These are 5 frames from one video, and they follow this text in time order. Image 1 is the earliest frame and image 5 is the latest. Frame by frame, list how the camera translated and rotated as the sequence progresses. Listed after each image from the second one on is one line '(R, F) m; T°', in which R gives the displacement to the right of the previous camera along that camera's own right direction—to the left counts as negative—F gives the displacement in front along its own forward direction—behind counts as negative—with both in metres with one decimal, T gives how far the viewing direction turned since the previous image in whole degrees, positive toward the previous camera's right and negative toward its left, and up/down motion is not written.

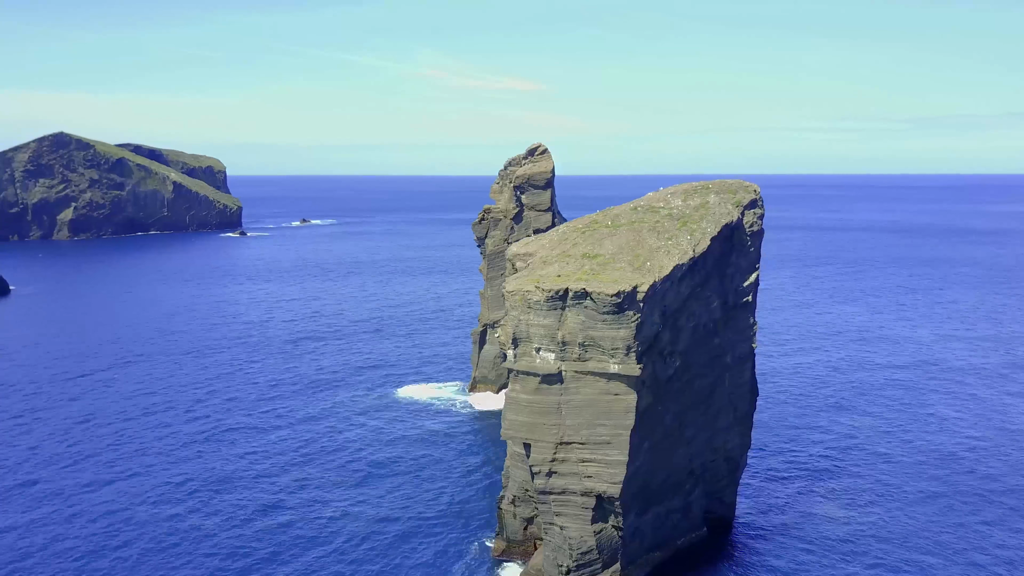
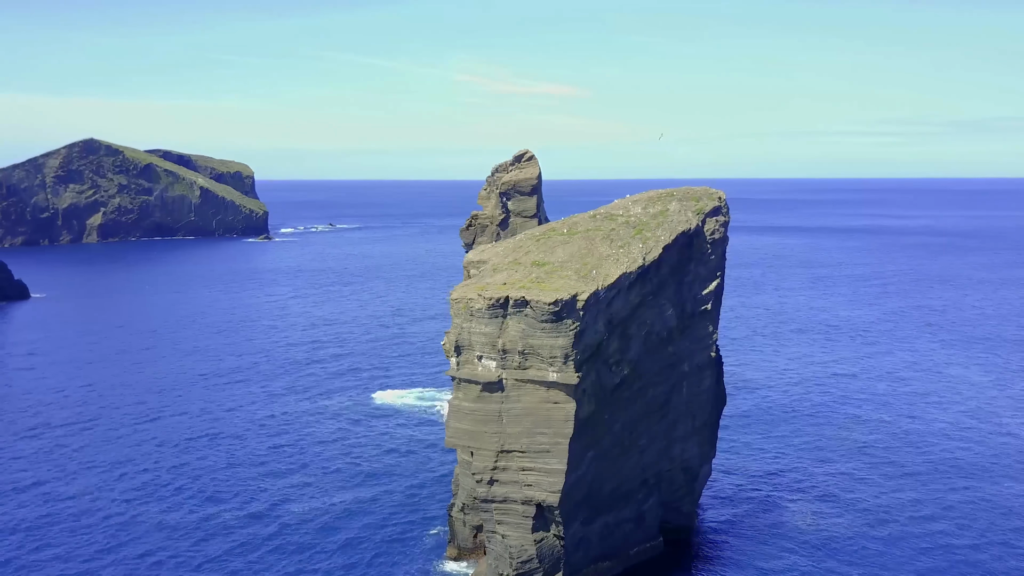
(+3.0, 0.0) m; -2°
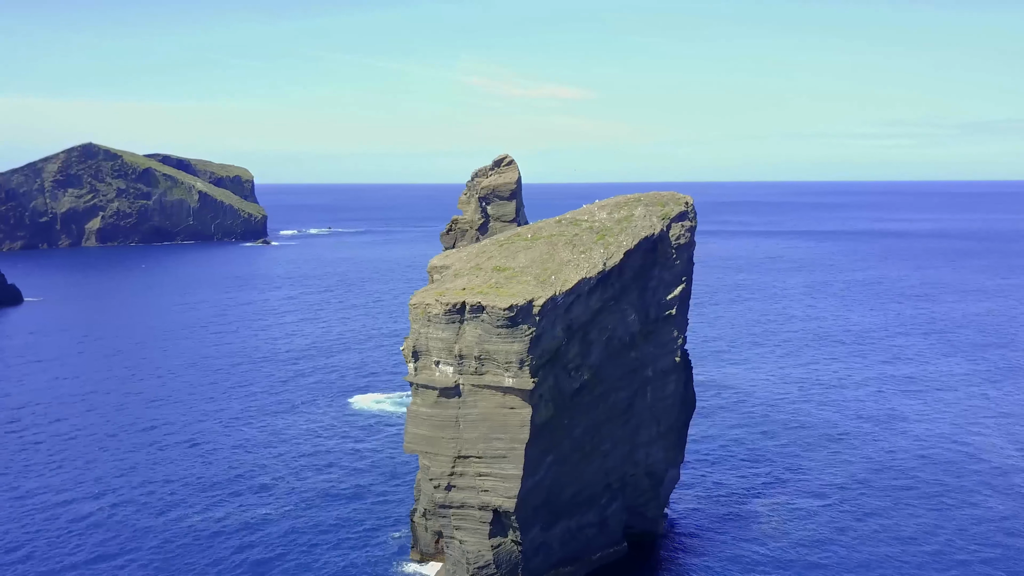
(+1.5, -0.1) m; 0°
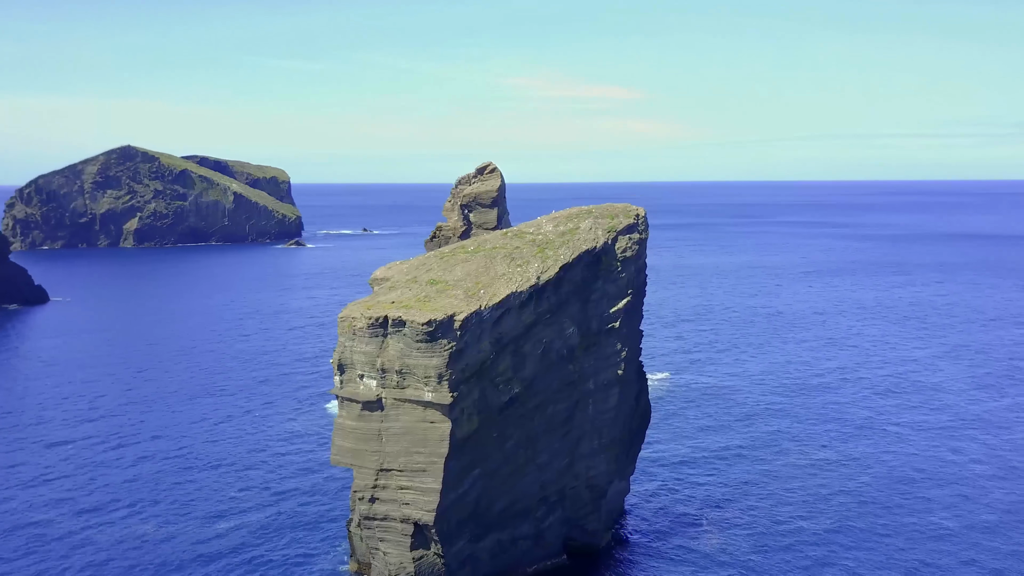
(+3.9, 0.0) m; -2°
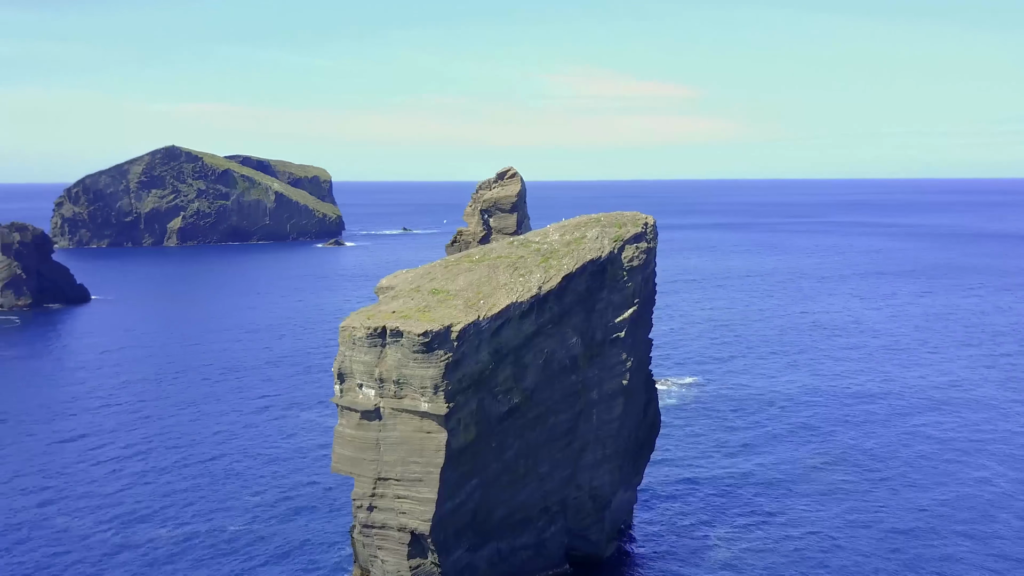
(+1.4, 0.0) m; -3°
